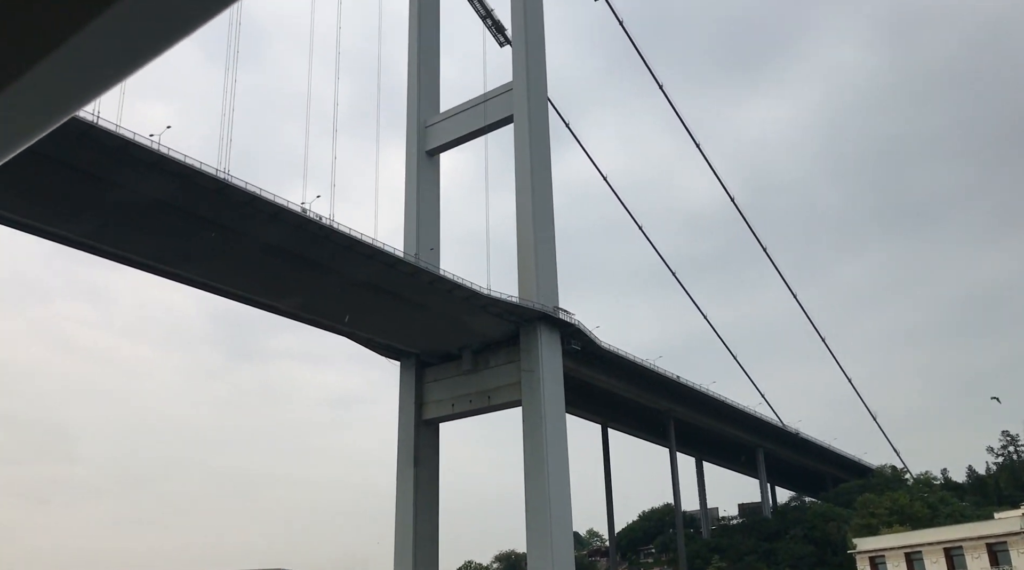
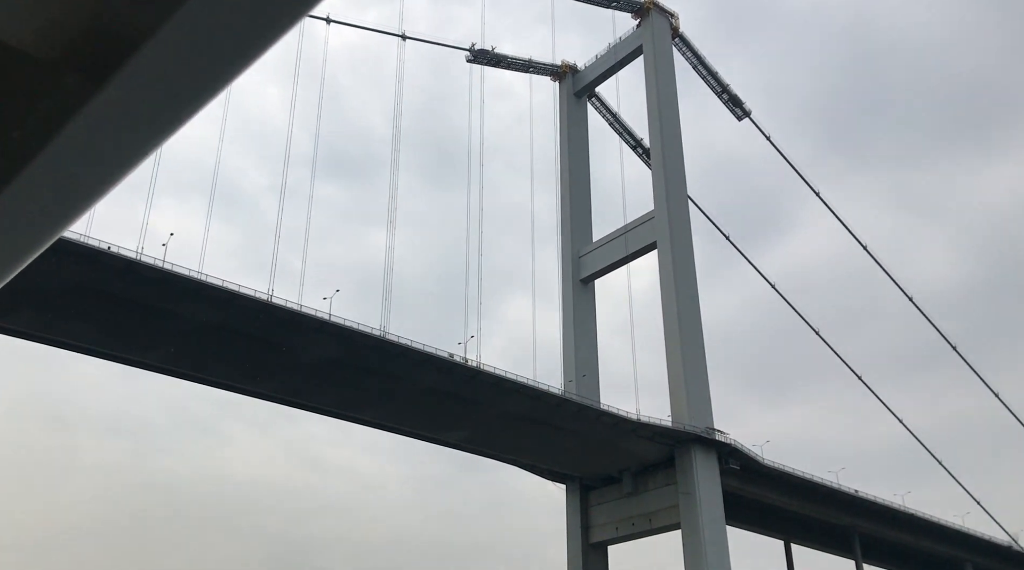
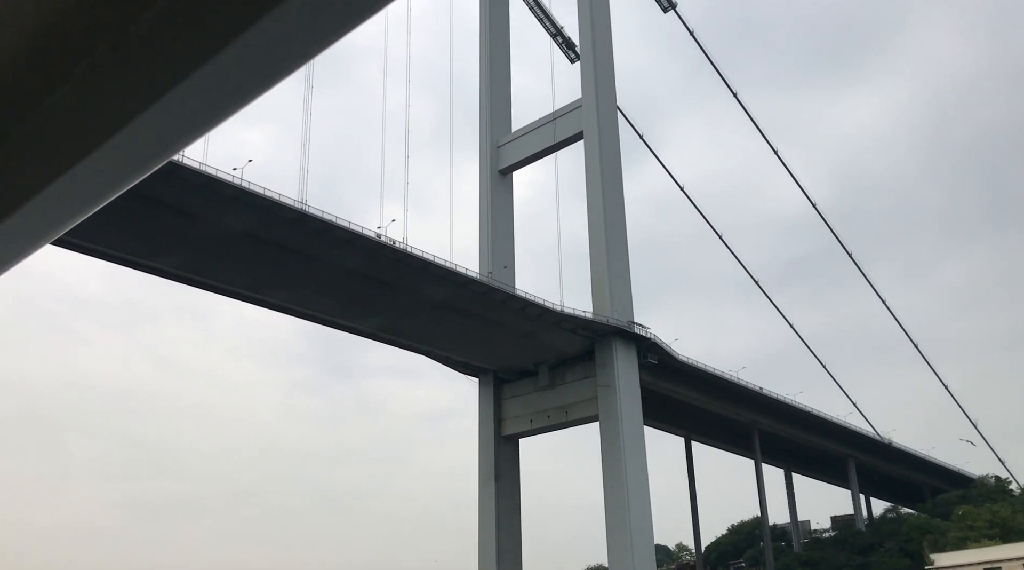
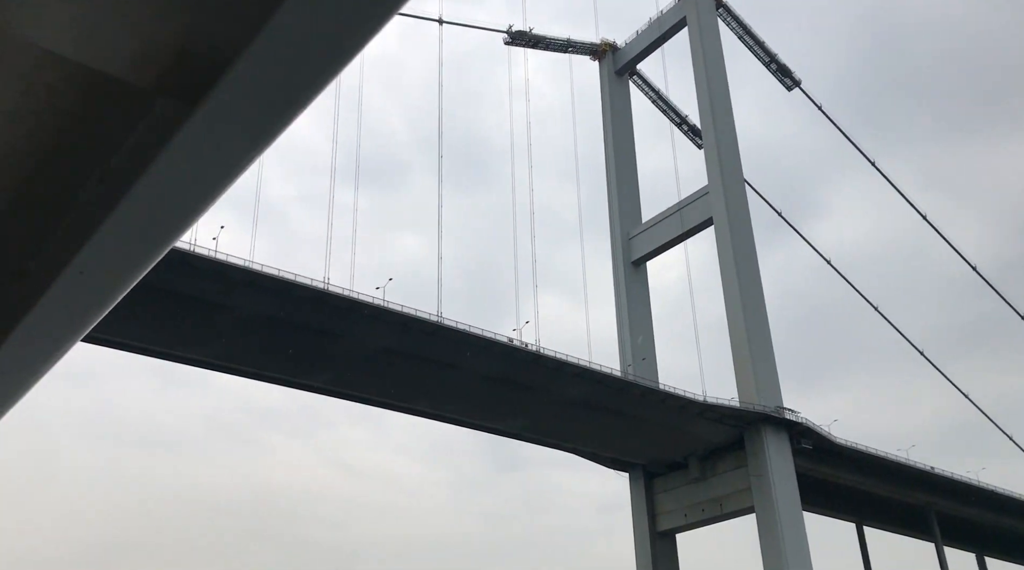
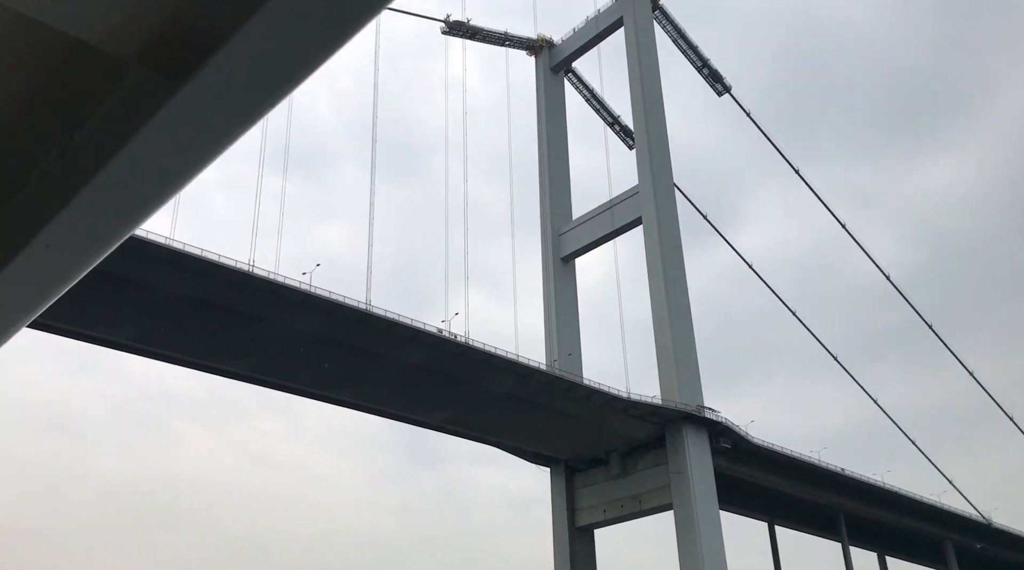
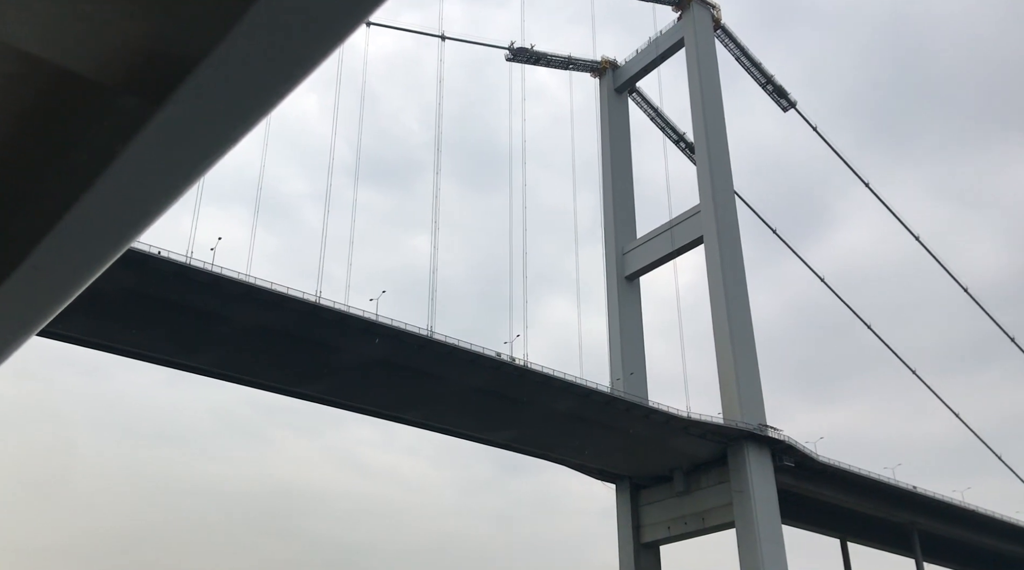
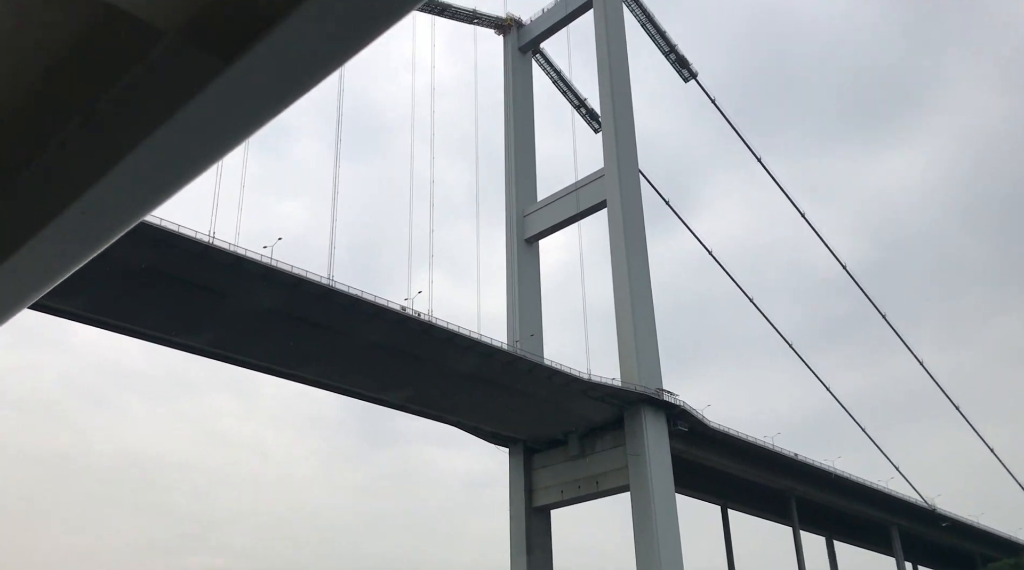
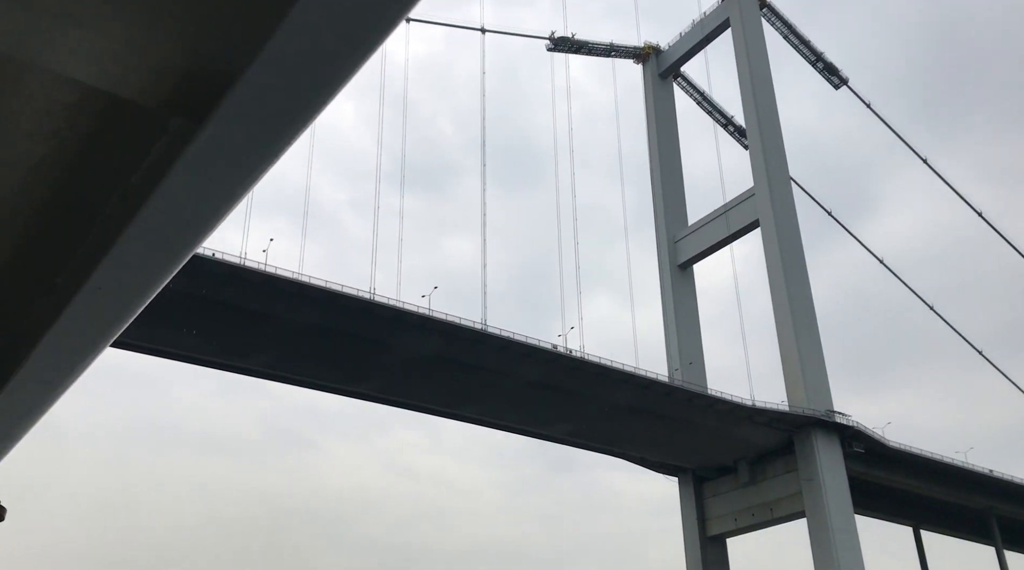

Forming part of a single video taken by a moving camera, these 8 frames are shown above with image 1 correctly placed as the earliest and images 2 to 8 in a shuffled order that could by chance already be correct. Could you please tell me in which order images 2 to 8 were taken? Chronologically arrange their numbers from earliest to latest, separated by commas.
3, 7, 5, 4, 8, 6, 2
